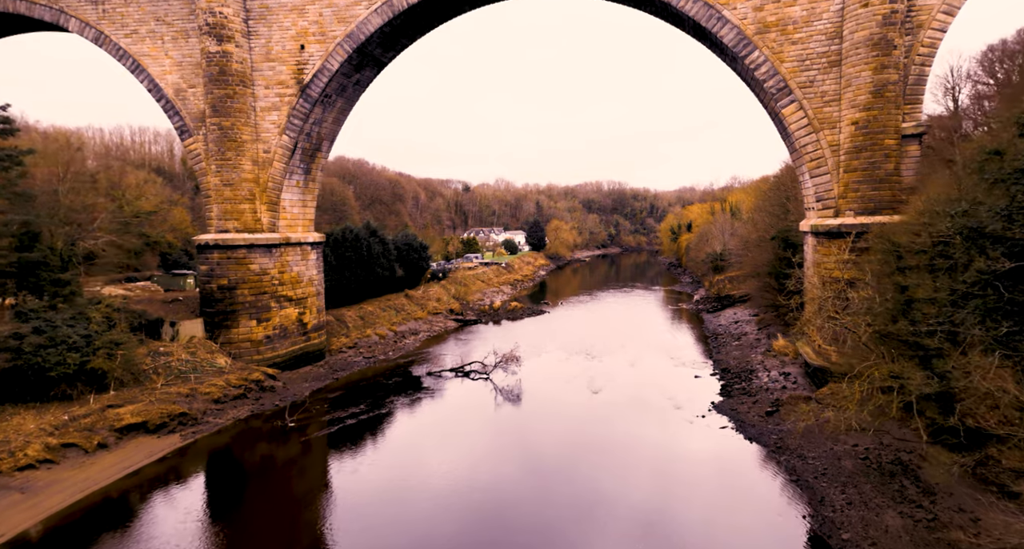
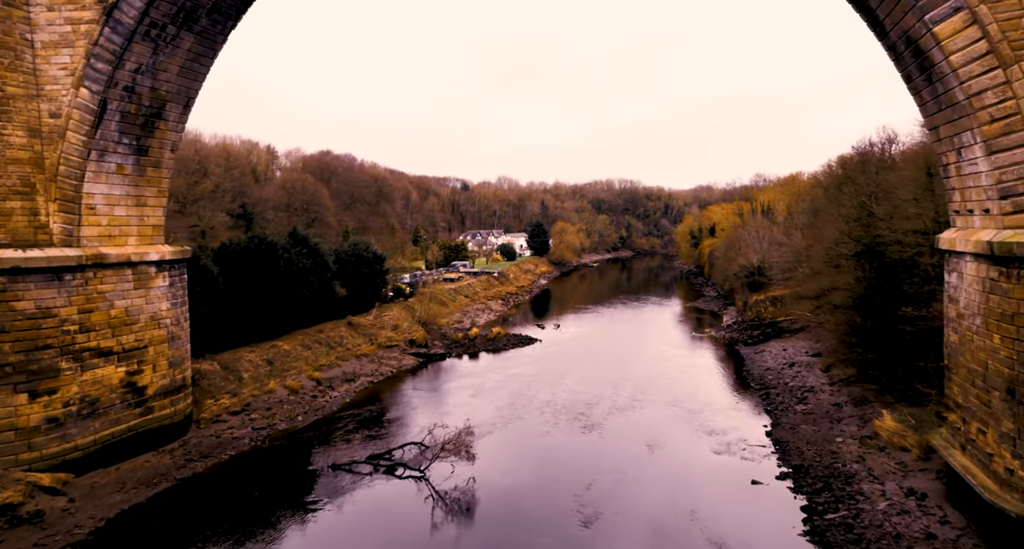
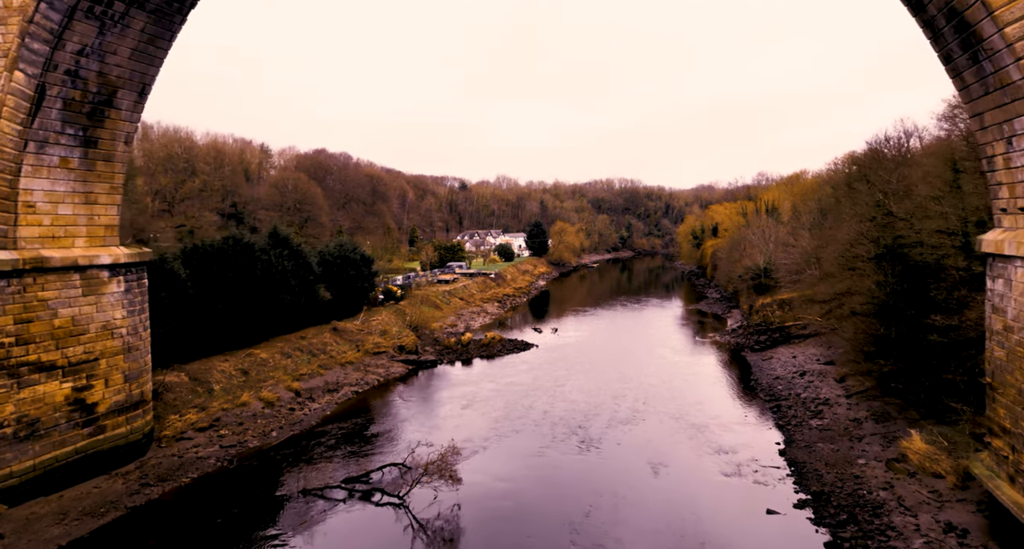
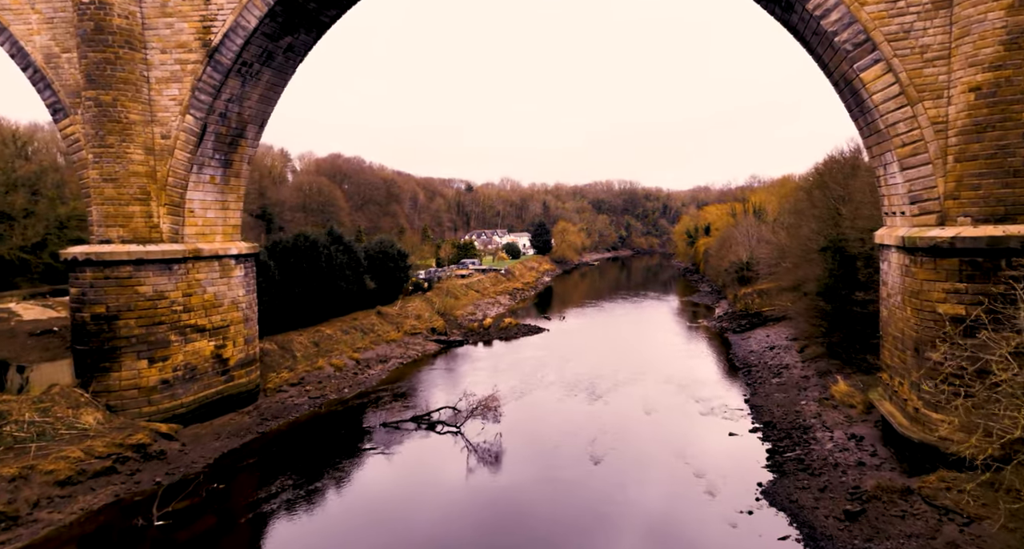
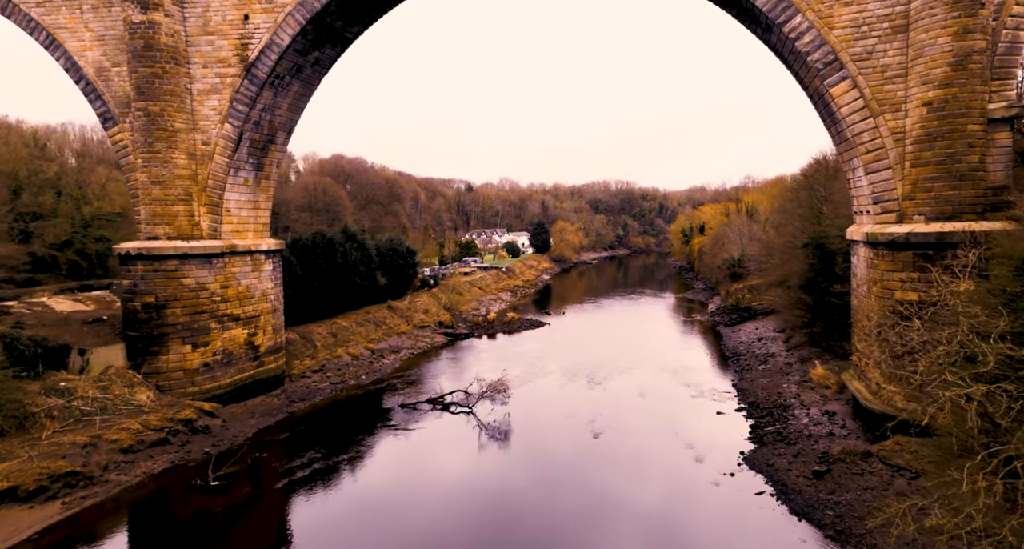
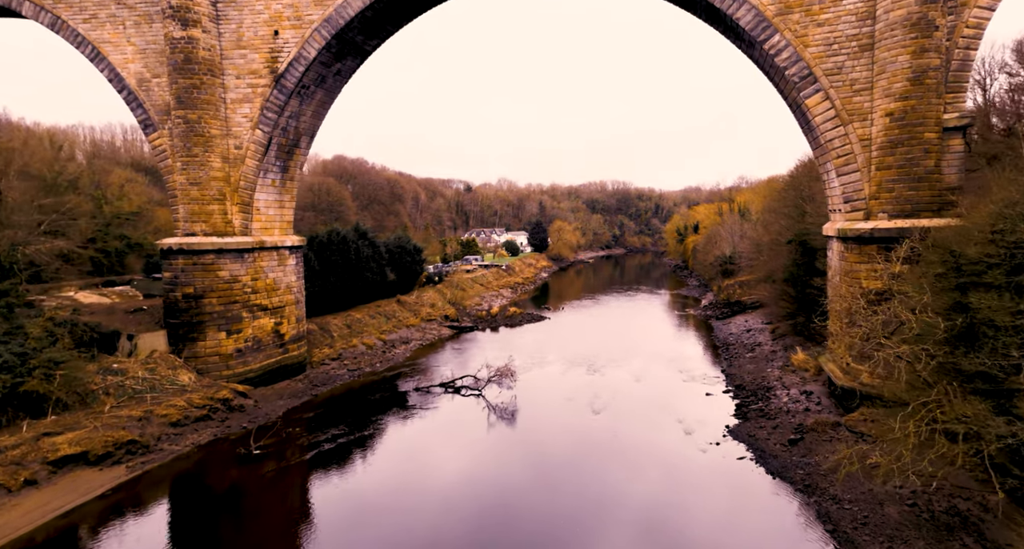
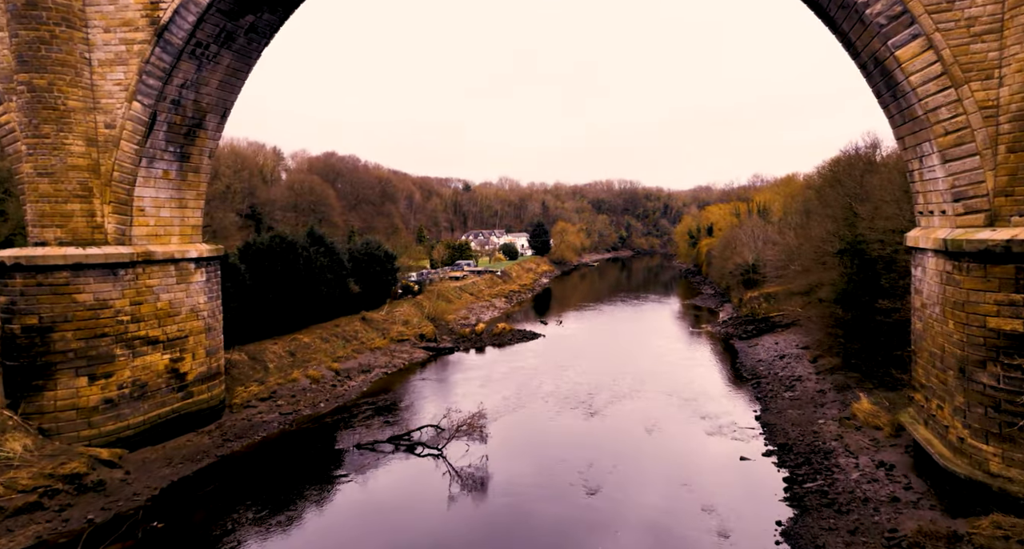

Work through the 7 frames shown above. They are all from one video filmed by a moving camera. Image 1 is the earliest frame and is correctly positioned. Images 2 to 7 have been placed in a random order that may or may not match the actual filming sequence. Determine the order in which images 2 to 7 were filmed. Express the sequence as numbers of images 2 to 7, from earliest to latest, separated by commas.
6, 5, 4, 7, 2, 3
